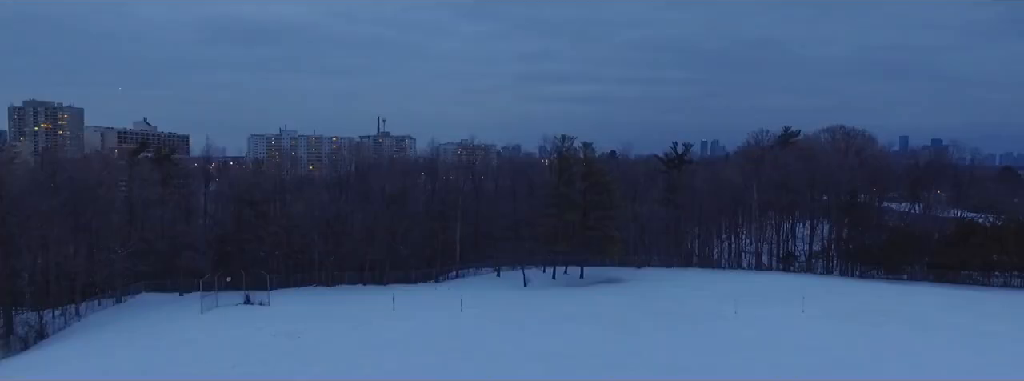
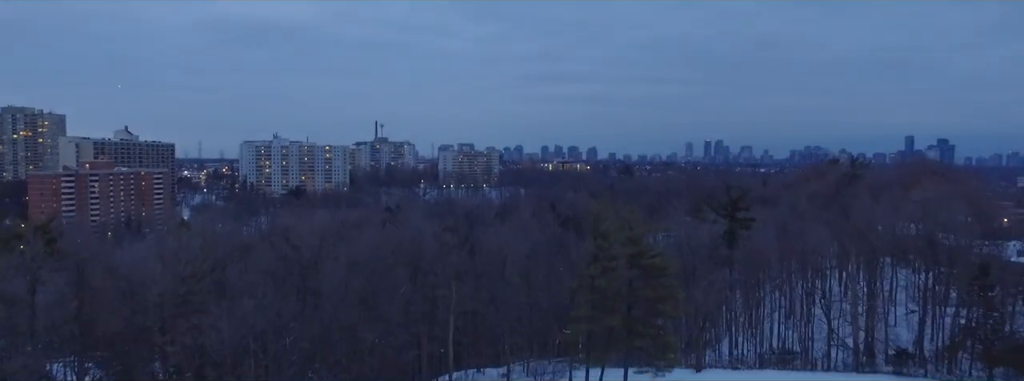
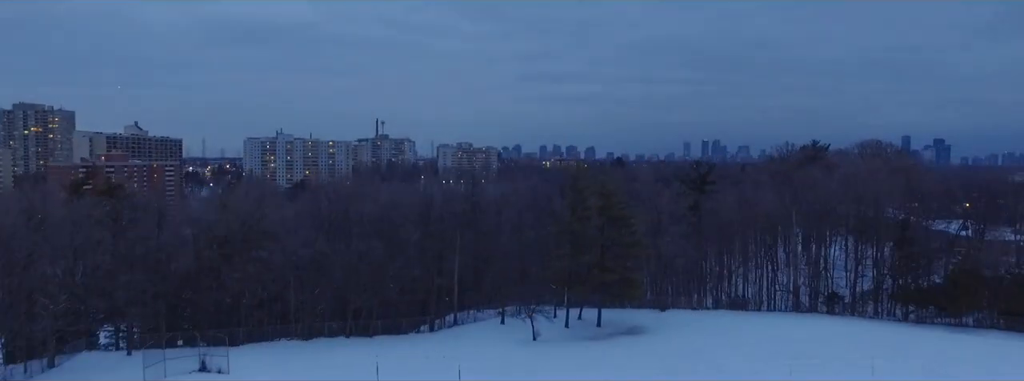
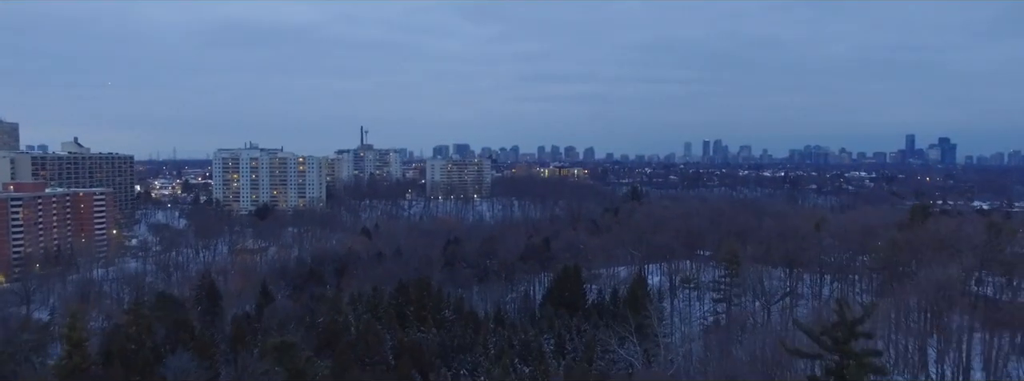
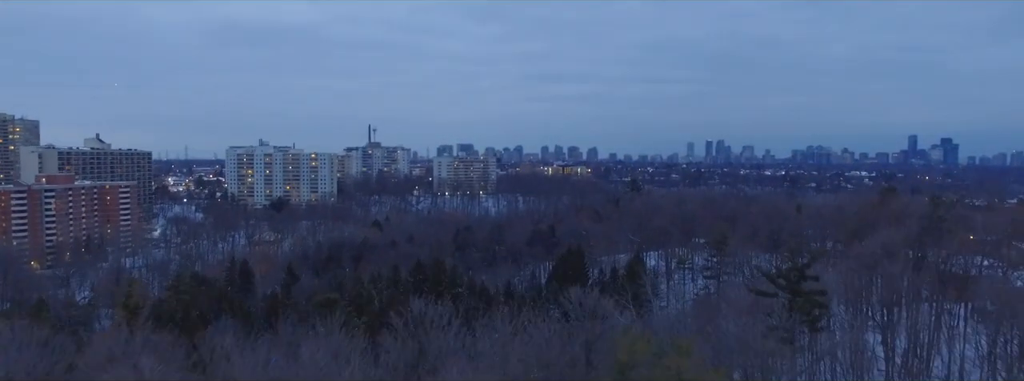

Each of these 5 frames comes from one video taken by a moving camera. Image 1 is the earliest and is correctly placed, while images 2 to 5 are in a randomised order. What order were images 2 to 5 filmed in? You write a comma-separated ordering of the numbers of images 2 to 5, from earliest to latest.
3, 2, 5, 4
